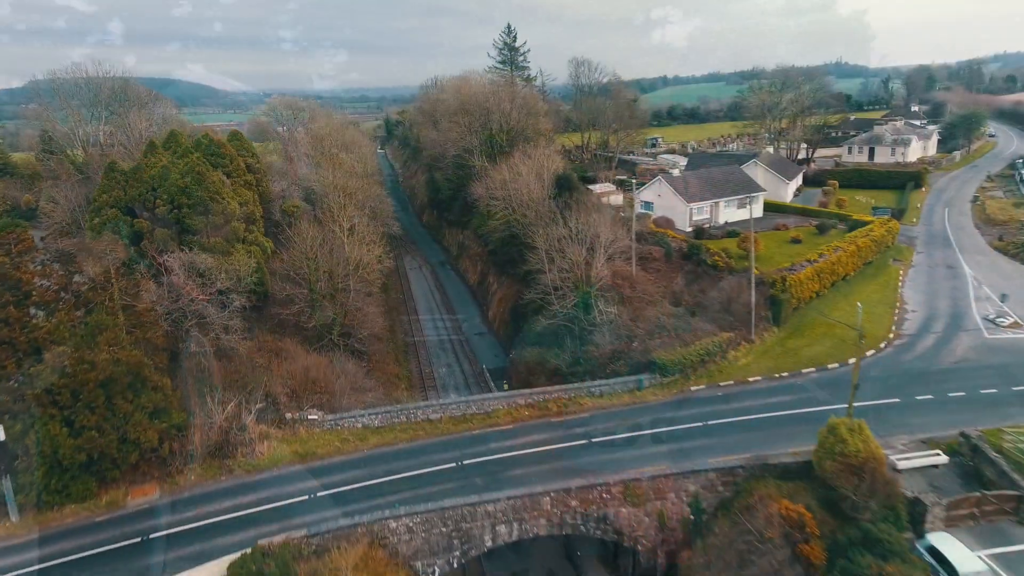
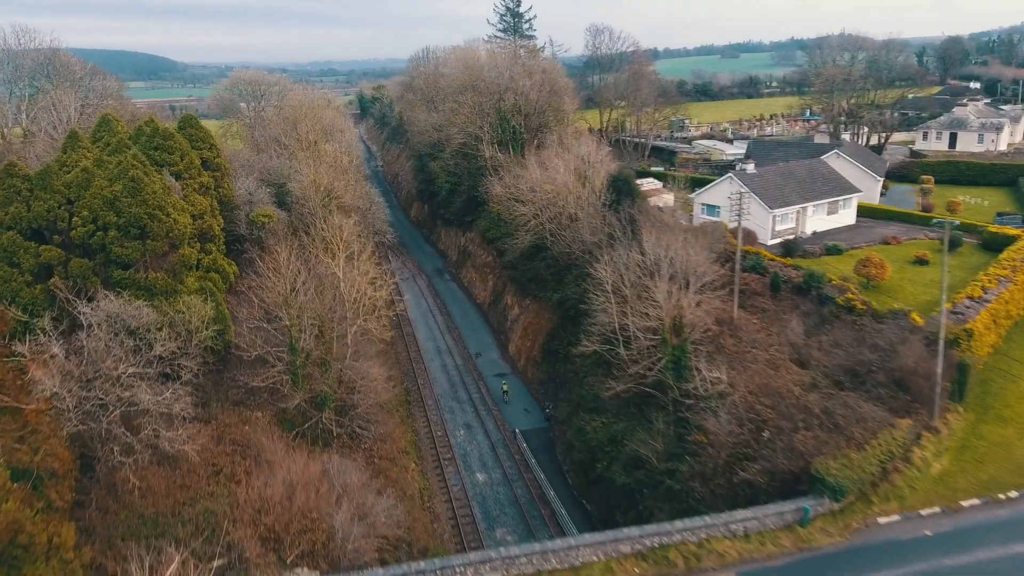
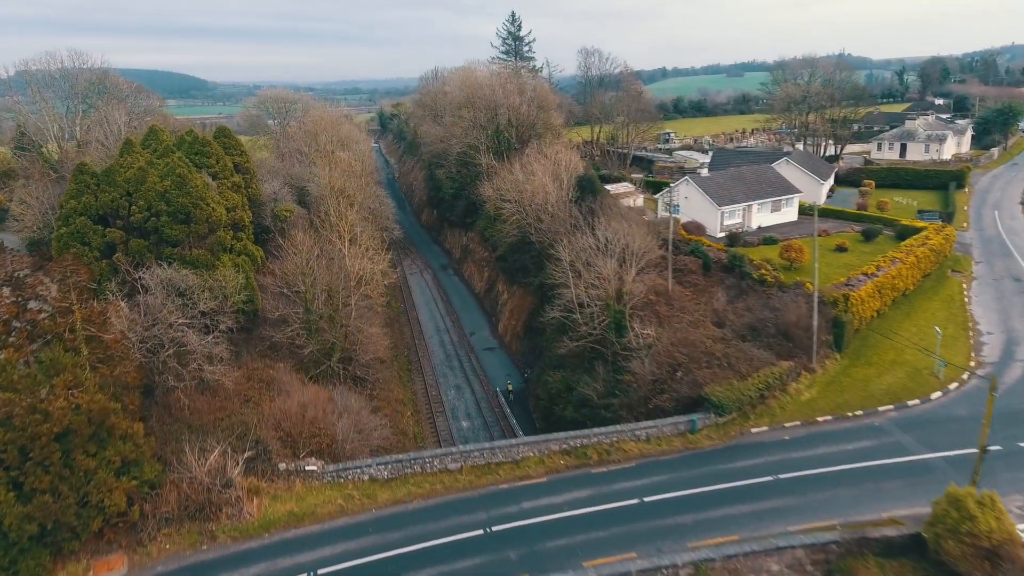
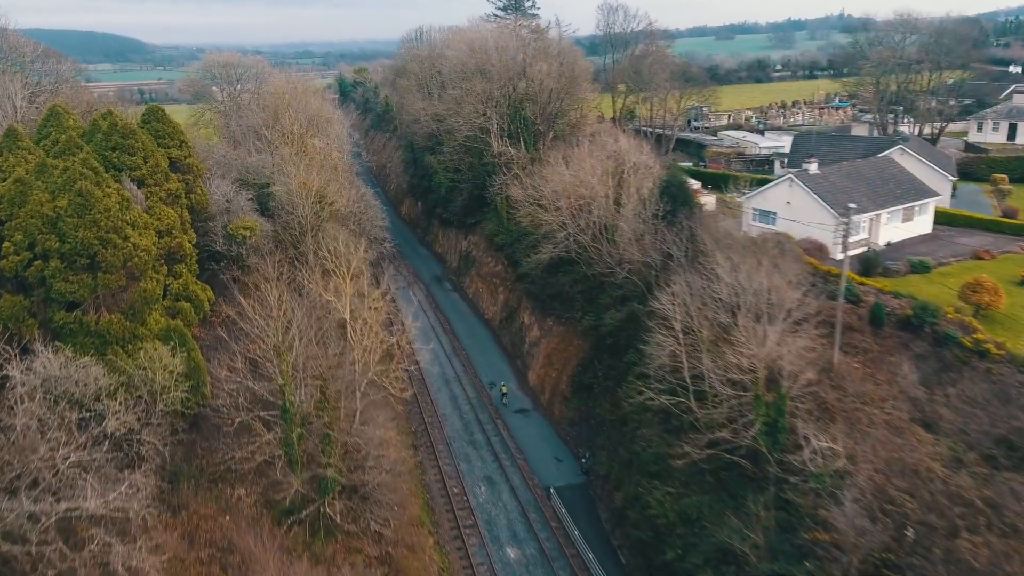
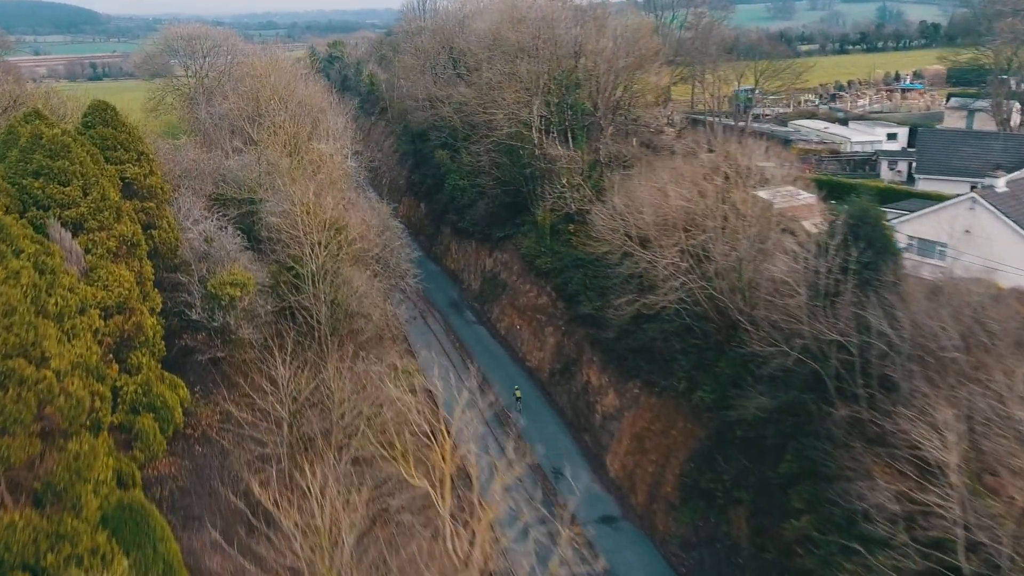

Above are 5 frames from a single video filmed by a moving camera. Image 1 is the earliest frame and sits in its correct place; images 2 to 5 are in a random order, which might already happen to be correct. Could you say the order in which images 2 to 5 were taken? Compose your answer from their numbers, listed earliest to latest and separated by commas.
3, 2, 4, 5
